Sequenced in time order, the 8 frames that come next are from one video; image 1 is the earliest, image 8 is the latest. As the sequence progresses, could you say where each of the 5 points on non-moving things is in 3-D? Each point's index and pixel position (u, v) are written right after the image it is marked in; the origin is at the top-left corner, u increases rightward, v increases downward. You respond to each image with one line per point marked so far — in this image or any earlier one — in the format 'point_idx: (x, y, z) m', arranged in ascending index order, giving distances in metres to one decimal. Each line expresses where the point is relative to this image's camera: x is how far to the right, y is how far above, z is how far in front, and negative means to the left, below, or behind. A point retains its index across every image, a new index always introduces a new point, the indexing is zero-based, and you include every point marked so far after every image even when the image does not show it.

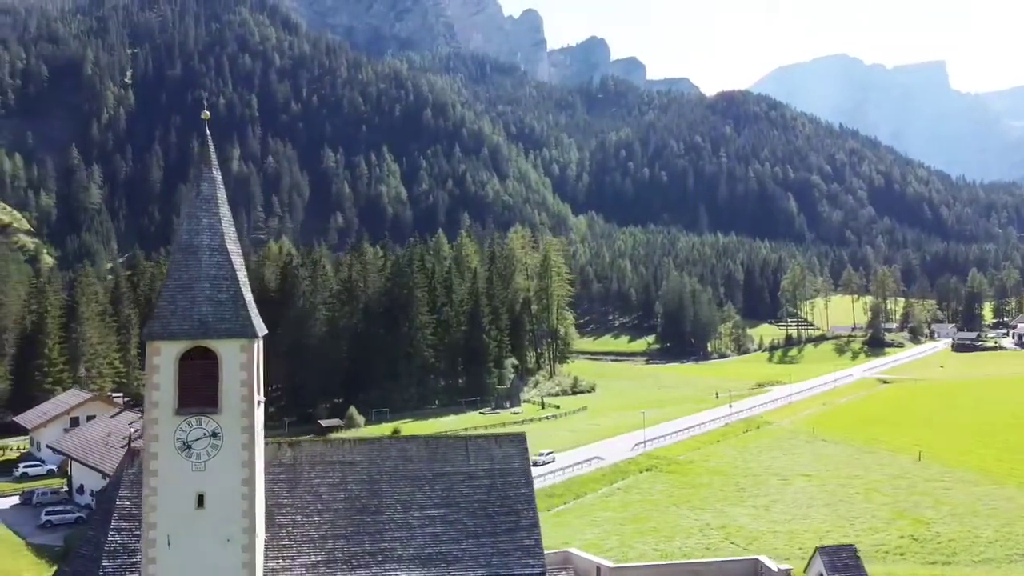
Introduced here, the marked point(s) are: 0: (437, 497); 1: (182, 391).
0: (-1.8, -5.0, +19.4) m
1: (-6.6, -2.0, +16.1) m
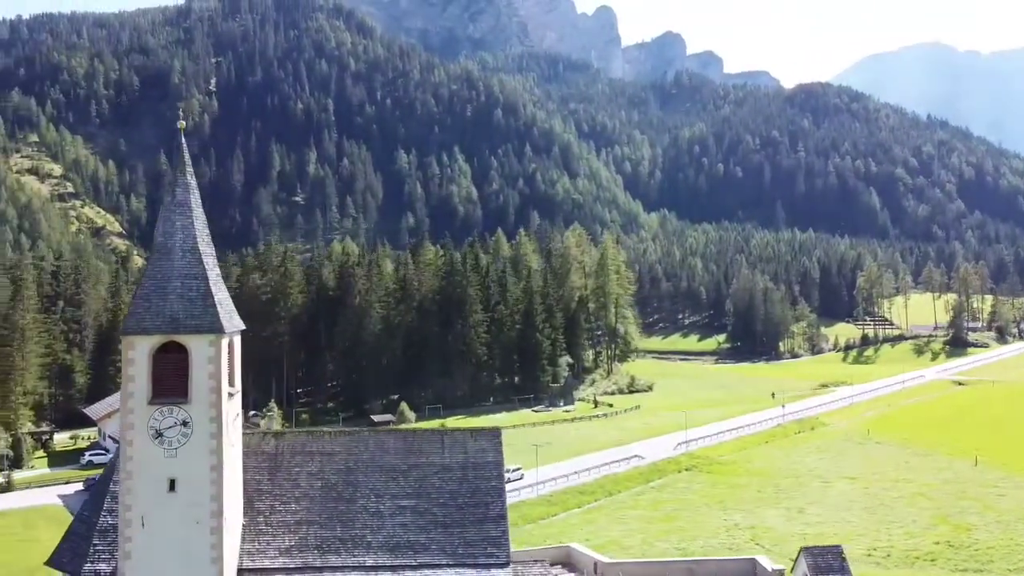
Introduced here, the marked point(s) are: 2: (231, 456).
0: (-2.6, -5.0, +20.1) m
1: (-7.6, -2.0, +17.3) m
2: (-6.4, -3.8, +18.3) m
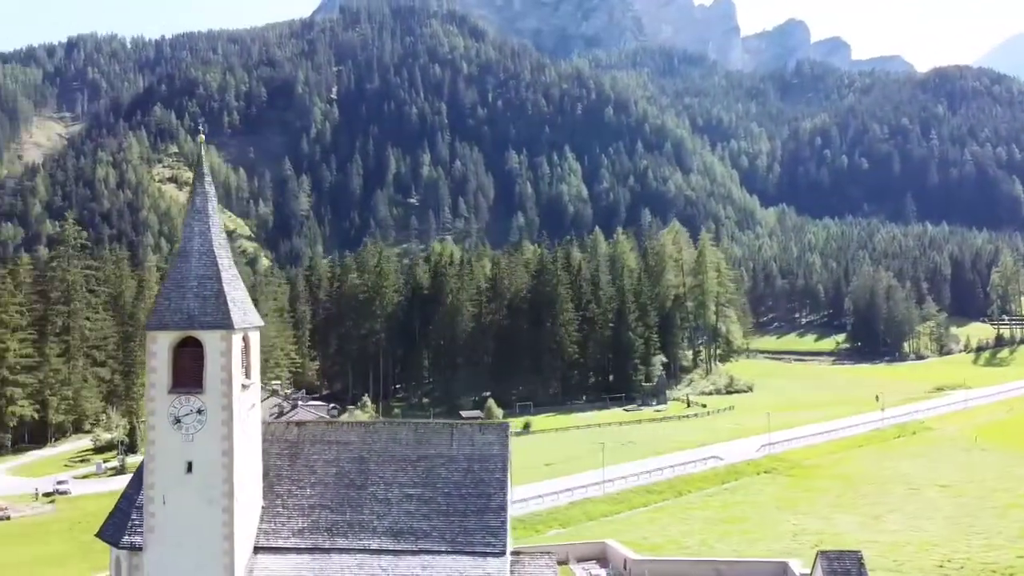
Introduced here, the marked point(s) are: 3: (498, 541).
0: (-2.5, -5.0, +21.1) m
1: (-7.9, -2.0, +19.0) m
2: (-6.5, -3.8, +19.9) m
3: (-0.4, -6.2, +19.8) m
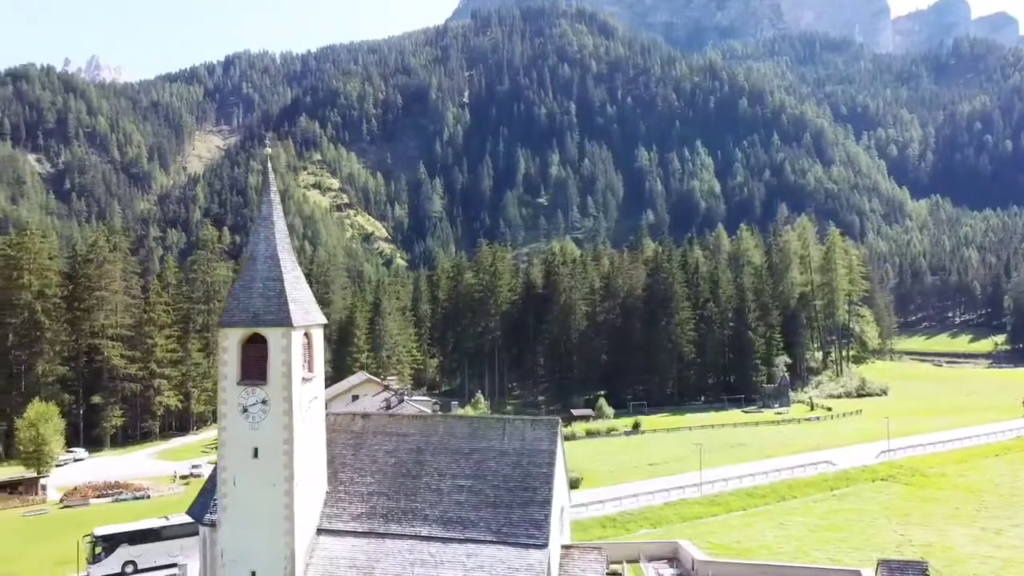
0: (-1.2, -4.9, +22.0) m
1: (-6.9, -2.0, +20.8) m
2: (-5.4, -3.8, +21.4) m
3: (+0.7, -6.2, +20.4) m
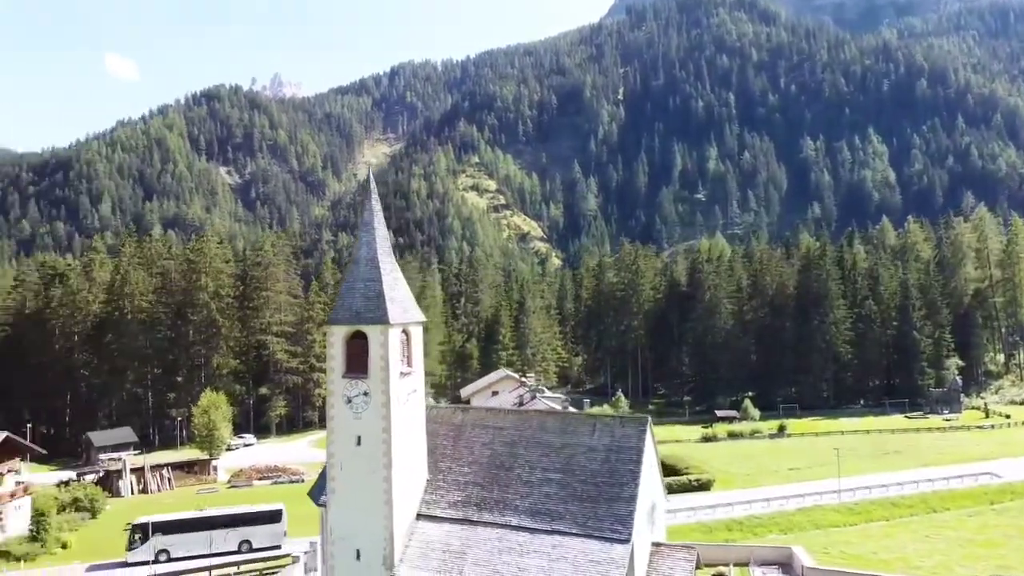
0: (+1.3, -4.9, +22.6) m
1: (-4.5, -2.0, +22.5) m
2: (-2.9, -3.8, +22.8) m
3: (+2.9, -6.2, +20.6) m
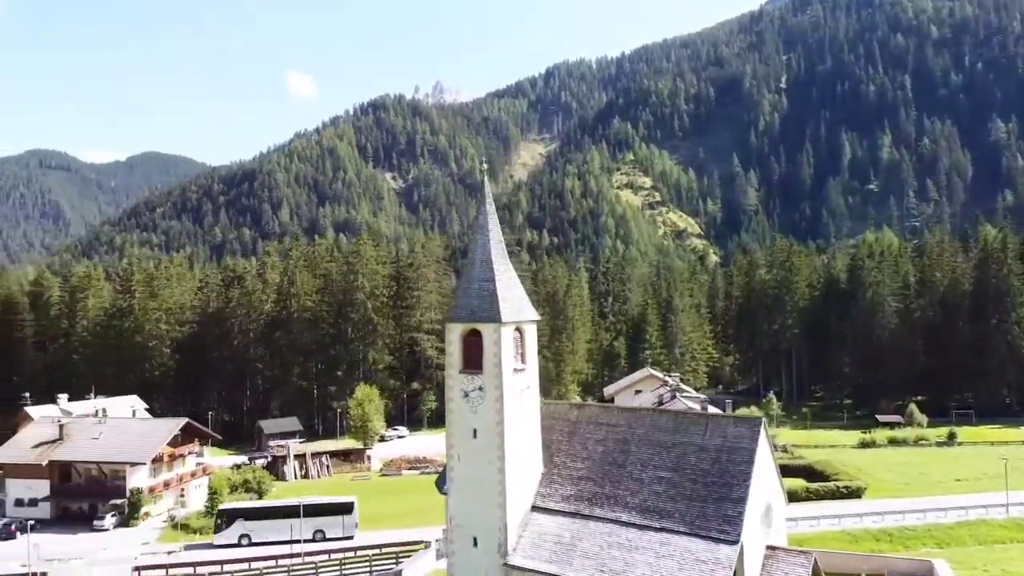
0: (+4.4, -4.9, +22.6) m
1: (-1.3, -2.0, +23.7) m
2: (+0.3, -3.8, +23.7) m
3: (+5.6, -6.1, +20.4) m
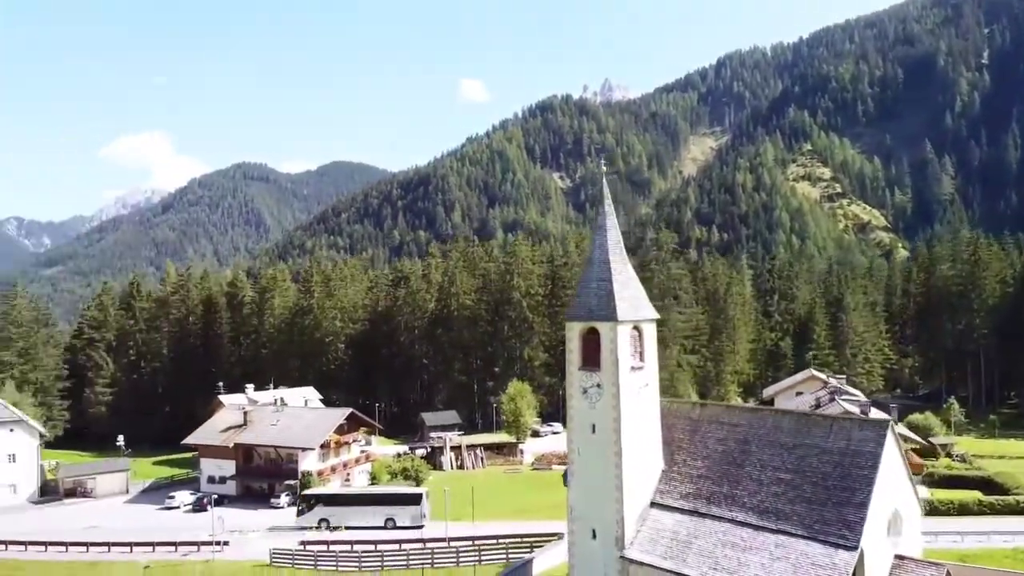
0: (+7.6, -4.8, +22.1) m
1: (+2.2, -2.0, +24.4) m
2: (+3.9, -3.7, +24.0) m
3: (+8.3, -6.1, +19.8) m
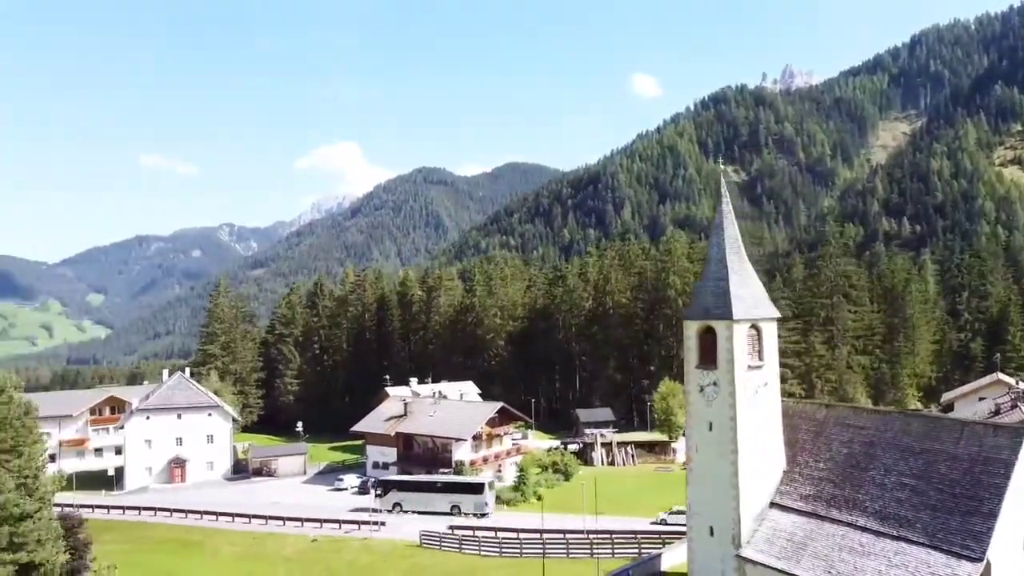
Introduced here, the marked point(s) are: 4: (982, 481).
0: (+10.6, -4.8, +21.2) m
1: (+5.8, -2.0, +24.6) m
2: (+7.4, -3.7, +23.9) m
3: (+10.8, -6.0, +18.7) m
4: (+11.5, -4.7, +19.6) m
